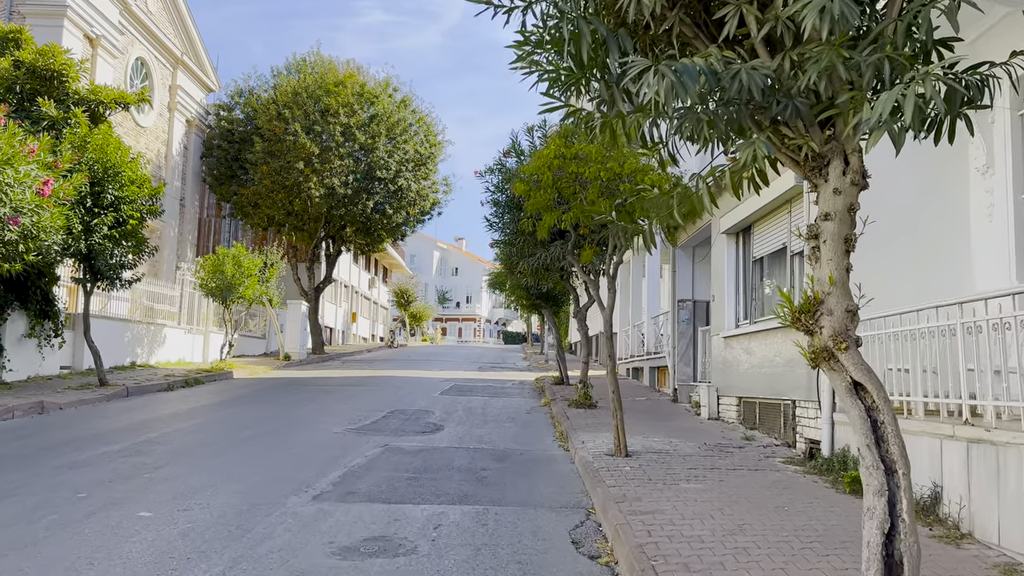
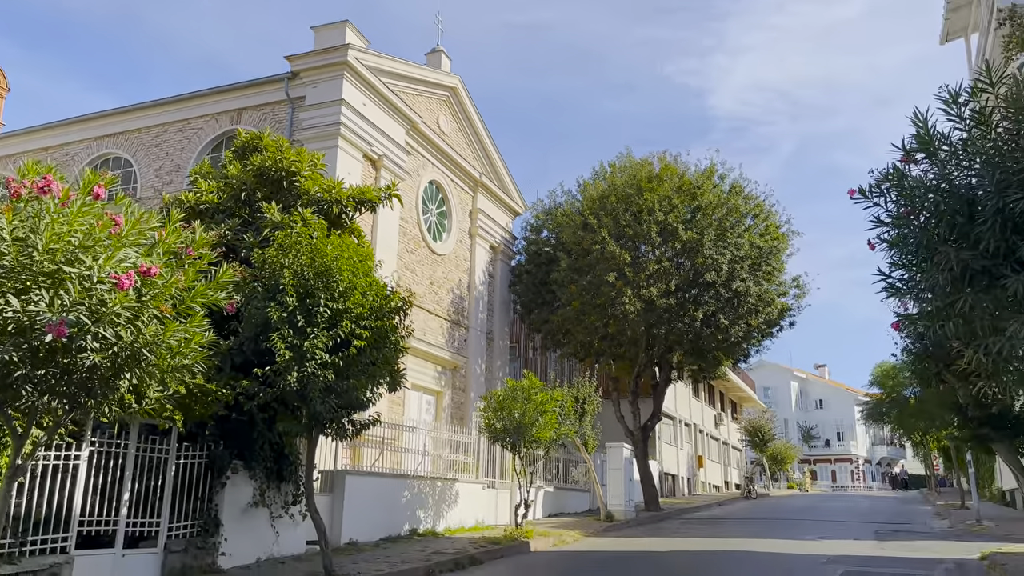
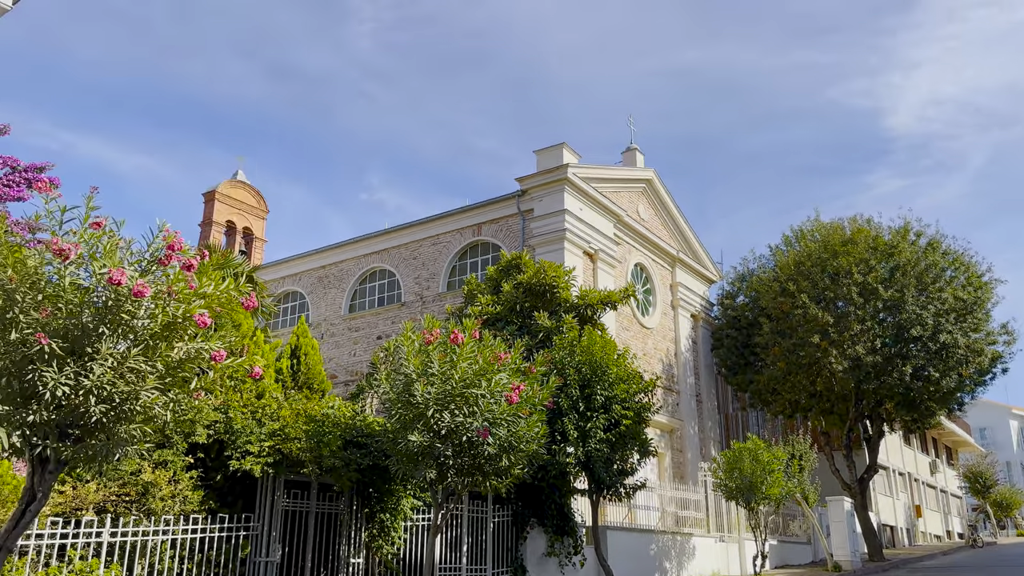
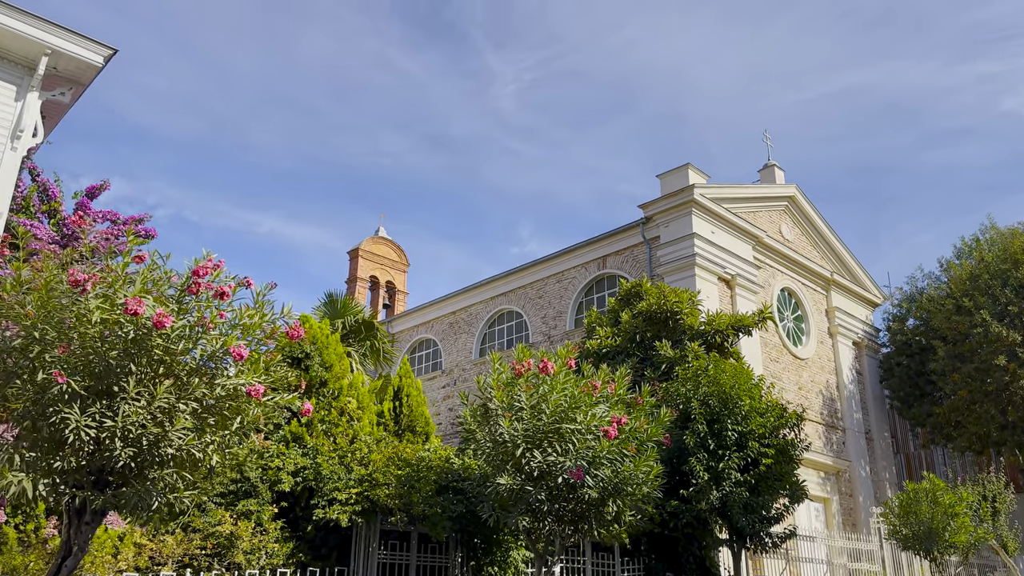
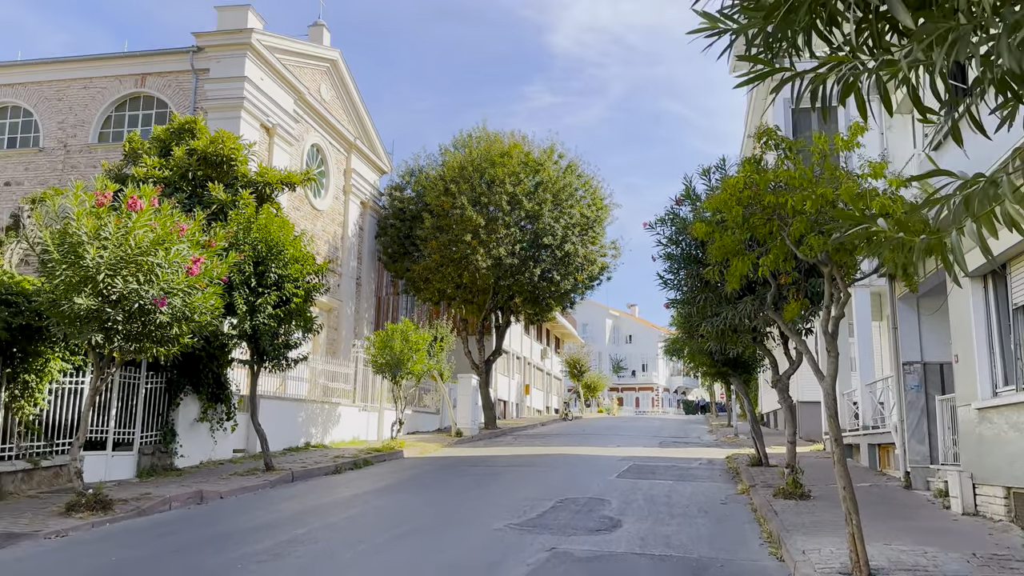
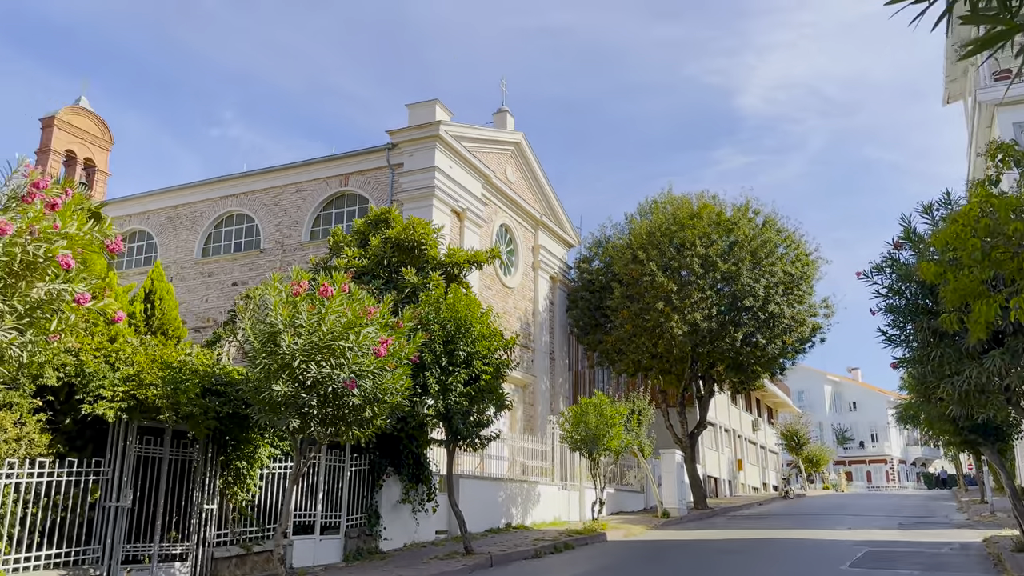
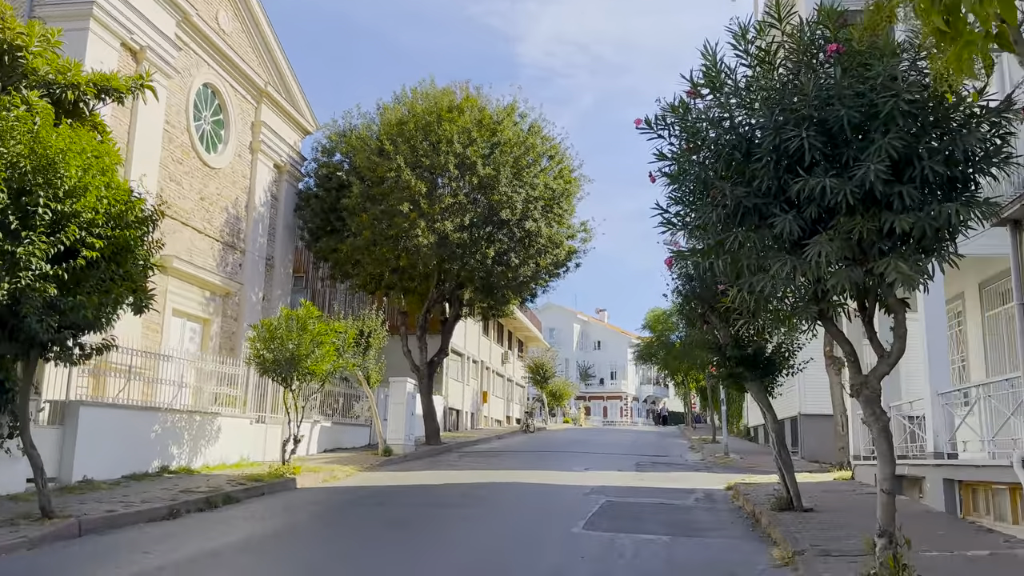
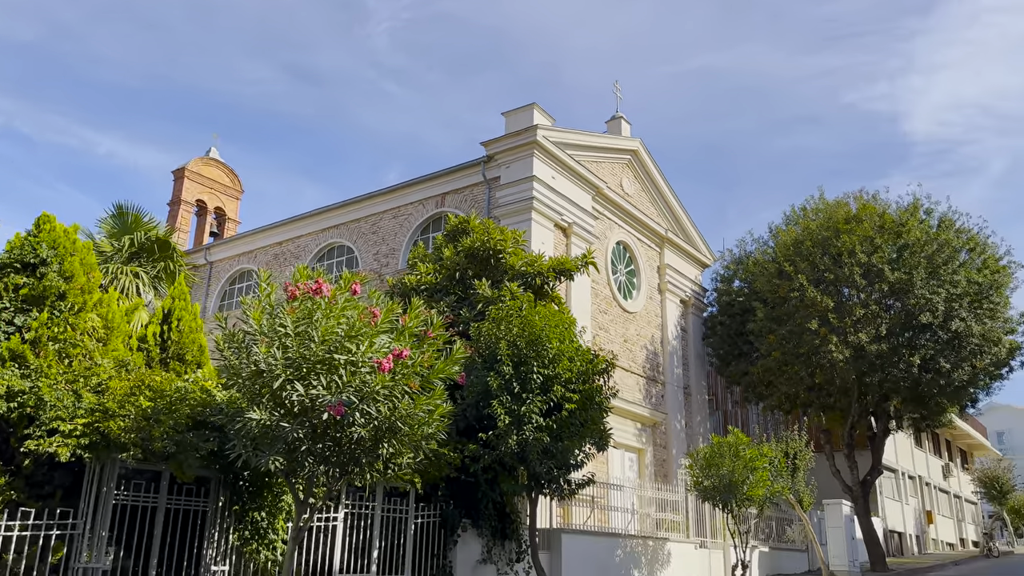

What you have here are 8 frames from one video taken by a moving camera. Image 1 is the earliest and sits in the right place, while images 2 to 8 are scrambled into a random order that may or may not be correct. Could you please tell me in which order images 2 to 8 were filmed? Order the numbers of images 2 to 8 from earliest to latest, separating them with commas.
5, 6, 3, 4, 8, 2, 7
